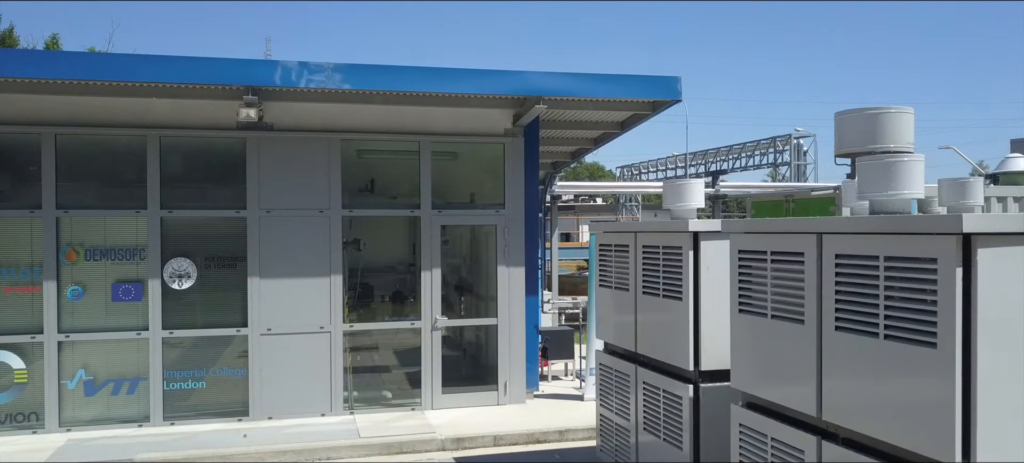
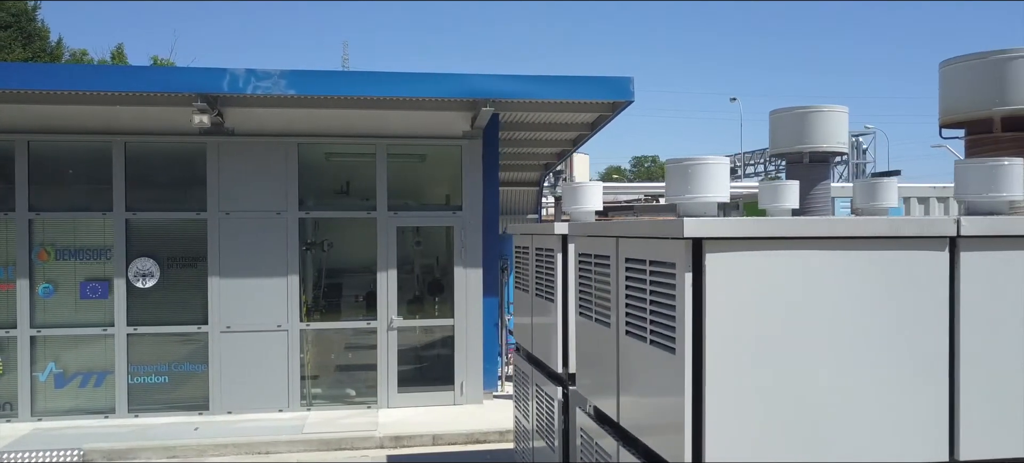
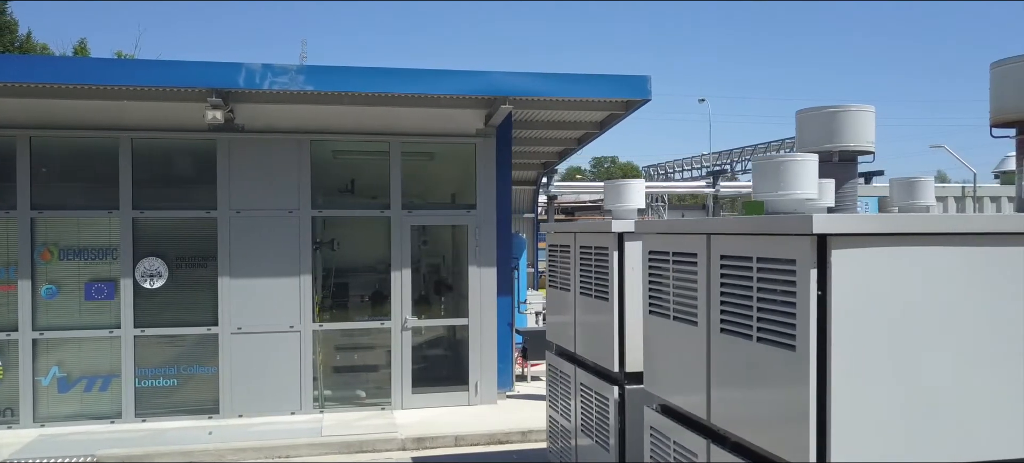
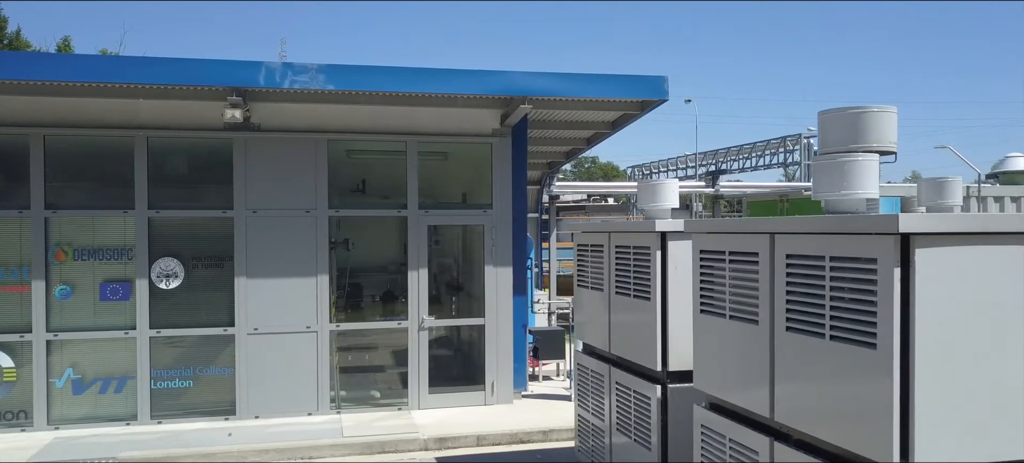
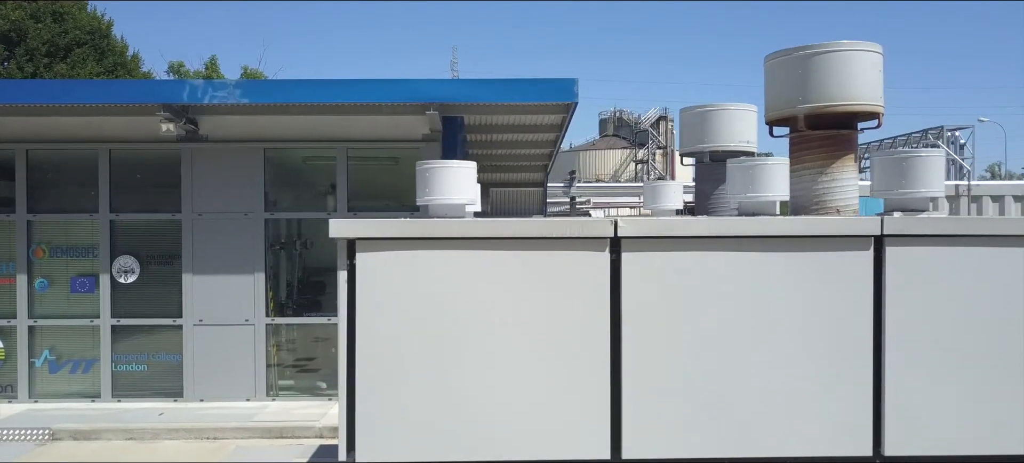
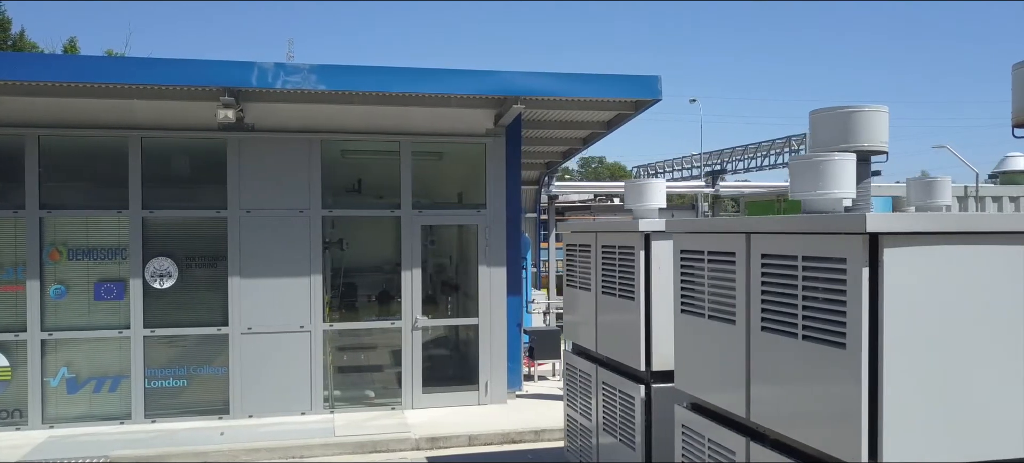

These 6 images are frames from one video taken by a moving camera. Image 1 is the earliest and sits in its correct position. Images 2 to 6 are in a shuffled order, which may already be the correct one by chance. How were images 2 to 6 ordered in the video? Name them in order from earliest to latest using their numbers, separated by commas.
4, 6, 3, 2, 5
